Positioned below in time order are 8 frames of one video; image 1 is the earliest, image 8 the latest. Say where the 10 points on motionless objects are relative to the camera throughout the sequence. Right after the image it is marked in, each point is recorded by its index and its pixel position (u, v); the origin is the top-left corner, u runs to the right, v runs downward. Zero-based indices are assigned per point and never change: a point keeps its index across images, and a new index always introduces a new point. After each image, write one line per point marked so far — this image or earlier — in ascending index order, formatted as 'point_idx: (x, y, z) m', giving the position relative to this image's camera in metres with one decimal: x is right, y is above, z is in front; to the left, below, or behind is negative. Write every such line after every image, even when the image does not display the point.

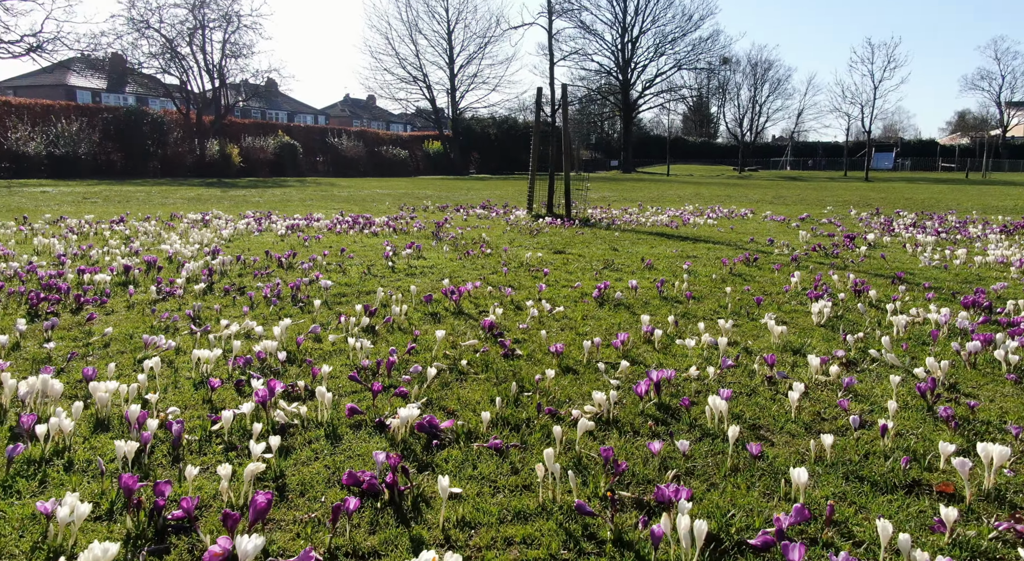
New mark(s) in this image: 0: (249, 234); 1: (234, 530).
0: (-4.2, +0.7, +12.1) m
1: (-0.9, -0.8, +2.4) m
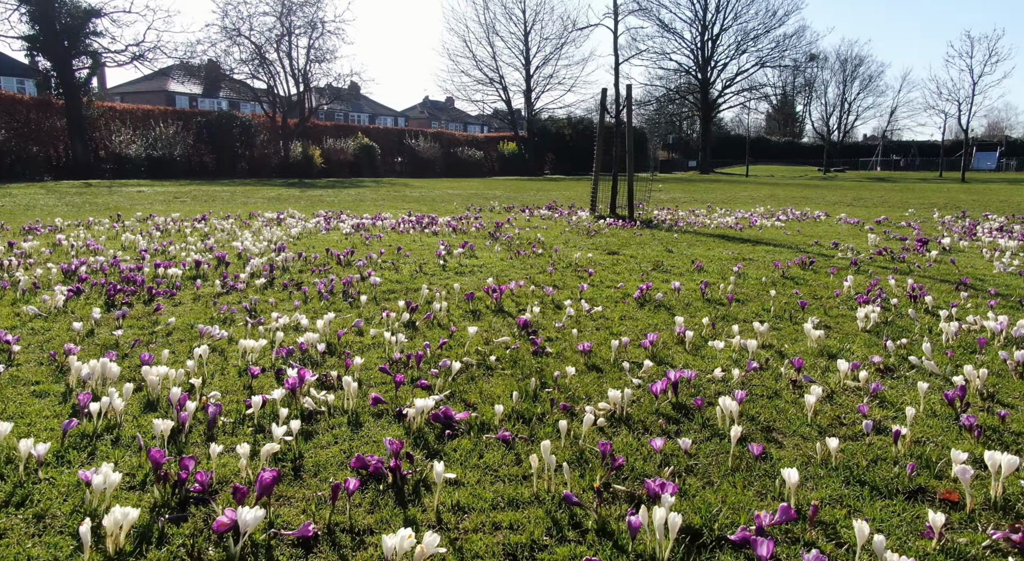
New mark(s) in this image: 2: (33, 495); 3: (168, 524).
0: (-3.2, +0.8, +12.6) m
1: (-0.9, -0.8, +2.6) m
2: (-1.8, -0.8, +2.8) m
3: (-1.2, -0.8, +2.6) m
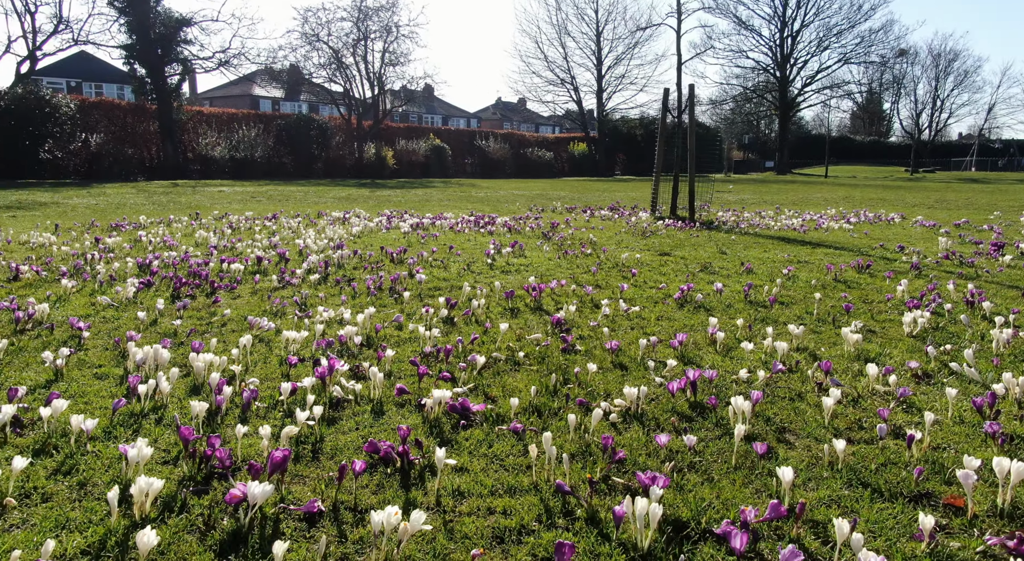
0: (-2.3, +0.8, +12.9) m
1: (-1.0, -0.7, +2.8) m
2: (-1.8, -0.8, +3.1) m
3: (-1.2, -0.8, +2.8) m
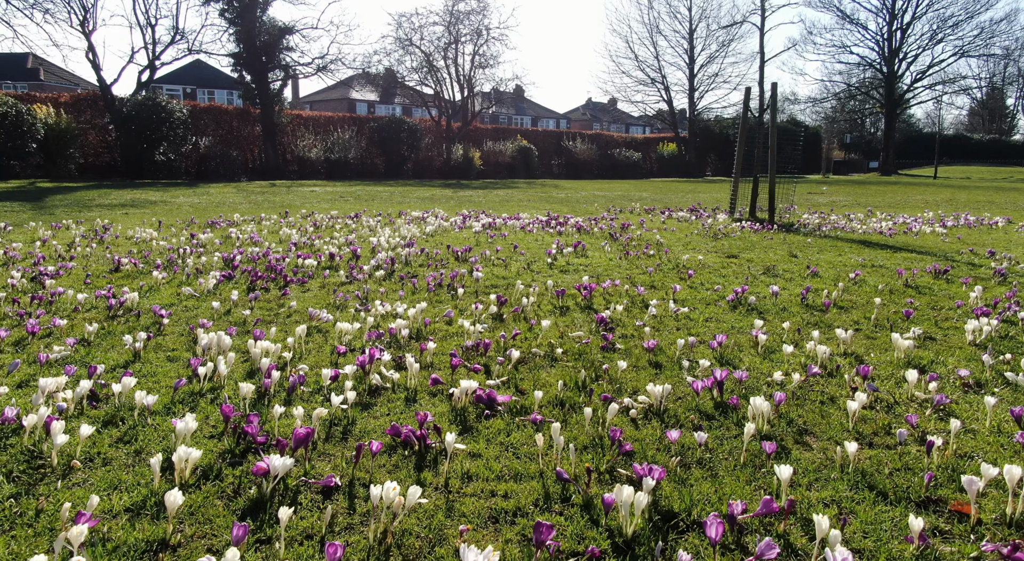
0: (-1.1, +0.9, +13.3) m
1: (-0.9, -0.7, +3.1) m
2: (-1.7, -0.7, +3.5) m
3: (-1.2, -0.8, +3.1) m
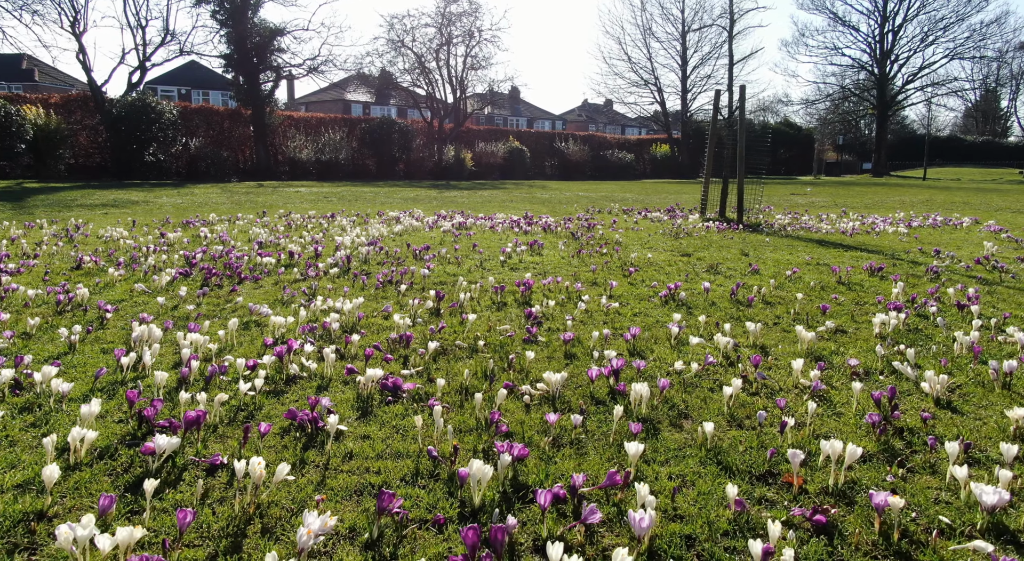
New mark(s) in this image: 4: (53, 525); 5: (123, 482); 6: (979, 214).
0: (-1.6, +0.9, +13.5) m
1: (-1.5, -0.7, +3.3) m
2: (-2.3, -0.7, +3.7) m
3: (-1.7, -0.7, +3.3) m
4: (-1.7, -0.9, +2.8) m
5: (-1.5, -0.8, +3.0) m
6: (+12.2, +1.7, +19.6) m
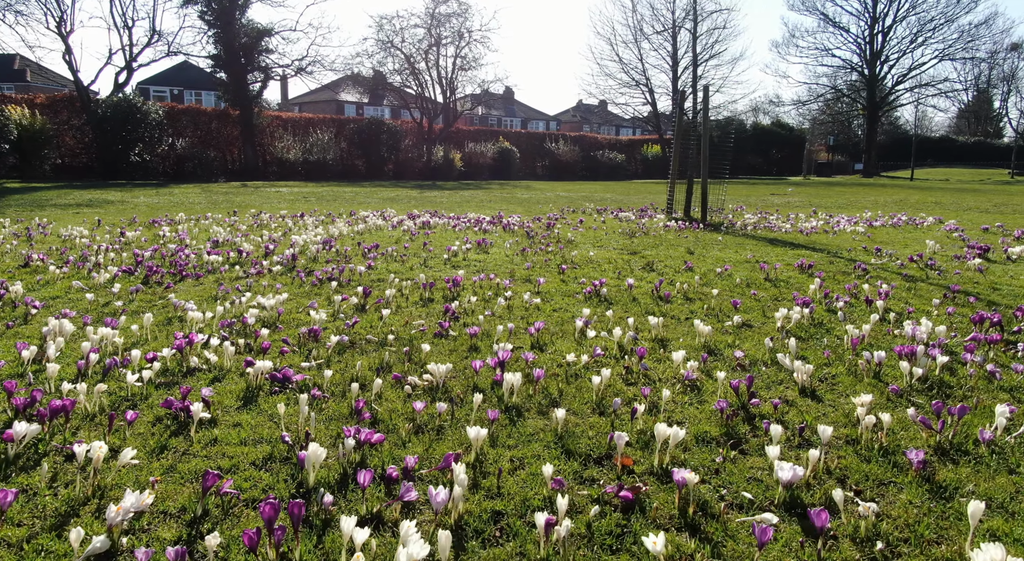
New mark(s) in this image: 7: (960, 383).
0: (-2.3, +0.9, +13.6) m
1: (-2.1, -0.6, +3.5) m
2: (-2.9, -0.6, +3.8) m
3: (-2.4, -0.7, +3.4) m
4: (-2.3, -0.9, +2.9) m
5: (-2.2, -0.8, +3.1) m
6: (+11.4, +1.7, +19.8) m
7: (+2.6, -0.6, +4.3) m
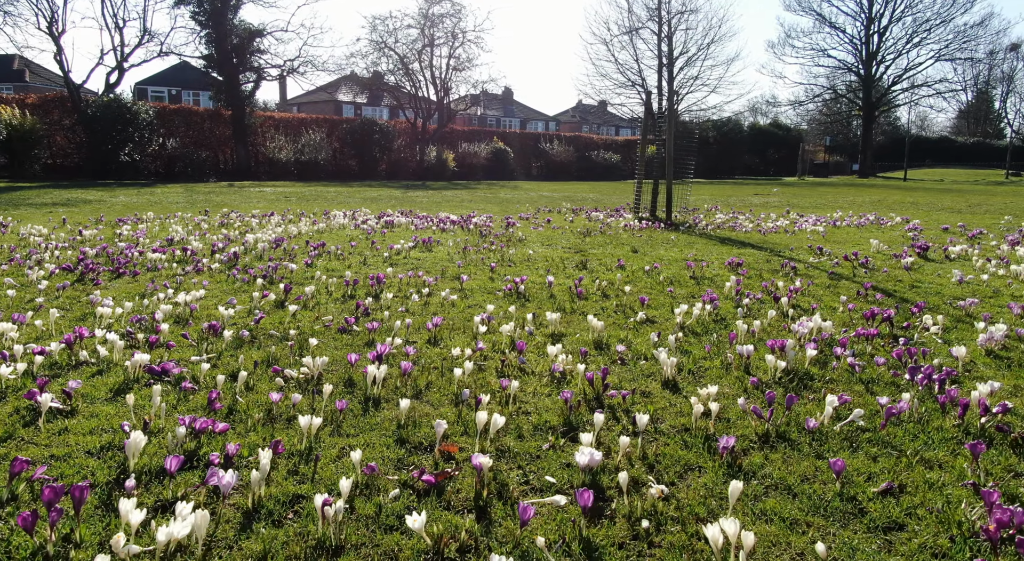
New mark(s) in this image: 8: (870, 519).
0: (-3.1, +1.0, +13.8) m
1: (-2.9, -0.6, +3.6) m
2: (-3.7, -0.6, +3.9) m
3: (-3.1, -0.7, +3.5) m
4: (-3.1, -0.8, +3.0) m
5: (-2.9, -0.7, +3.2) m
6: (+10.7, +1.7, +19.9) m
7: (+1.8, -0.5, +4.4) m
8: (+1.3, -0.9, +2.7) m
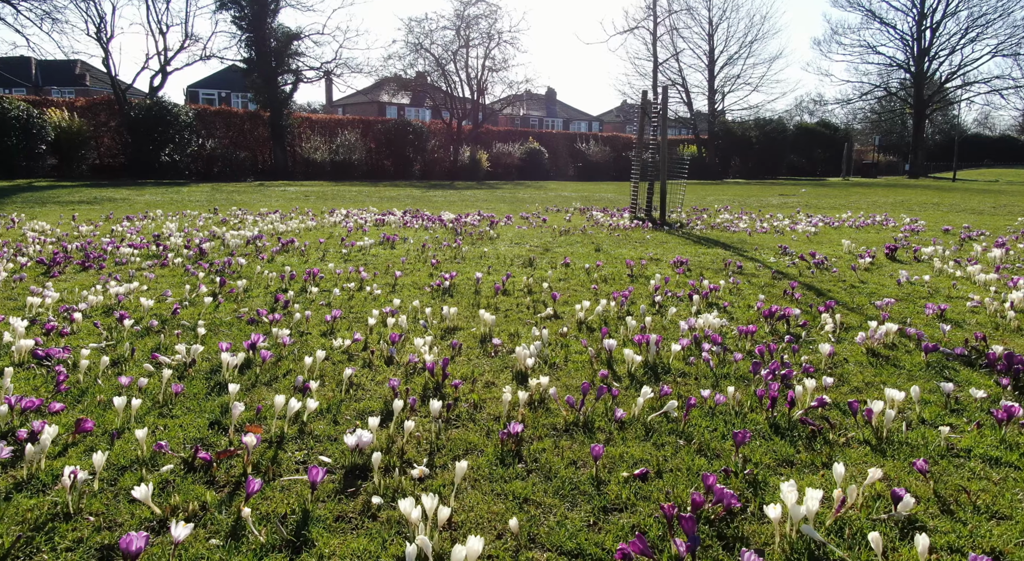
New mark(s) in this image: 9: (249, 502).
0: (-3.4, +1.0, +14.1) m
1: (-3.8, -0.5, +3.9) m
2: (-4.5, -0.5, +4.3) m
3: (-4.0, -0.6, +3.9) m
4: (-4.0, -0.8, +3.4) m
5: (-3.8, -0.7, +3.6) m
6: (+10.8, +1.7, +19.4) m
7: (+1.0, -0.5, +4.5) m
8: (+0.3, -0.8, +2.8) m
9: (-0.9, -0.8, +2.8) m
